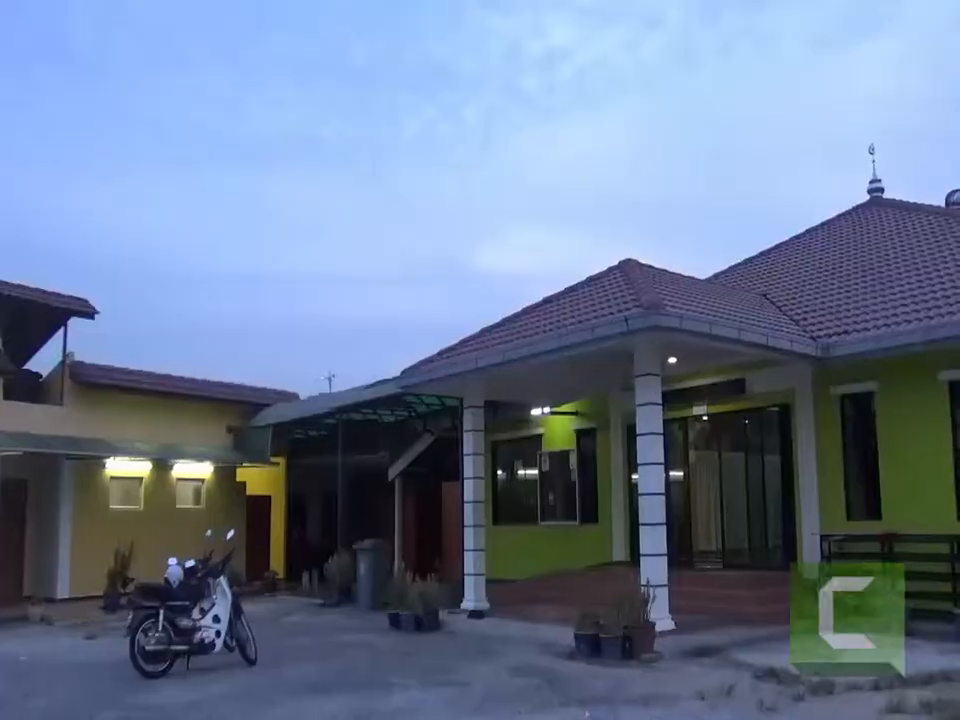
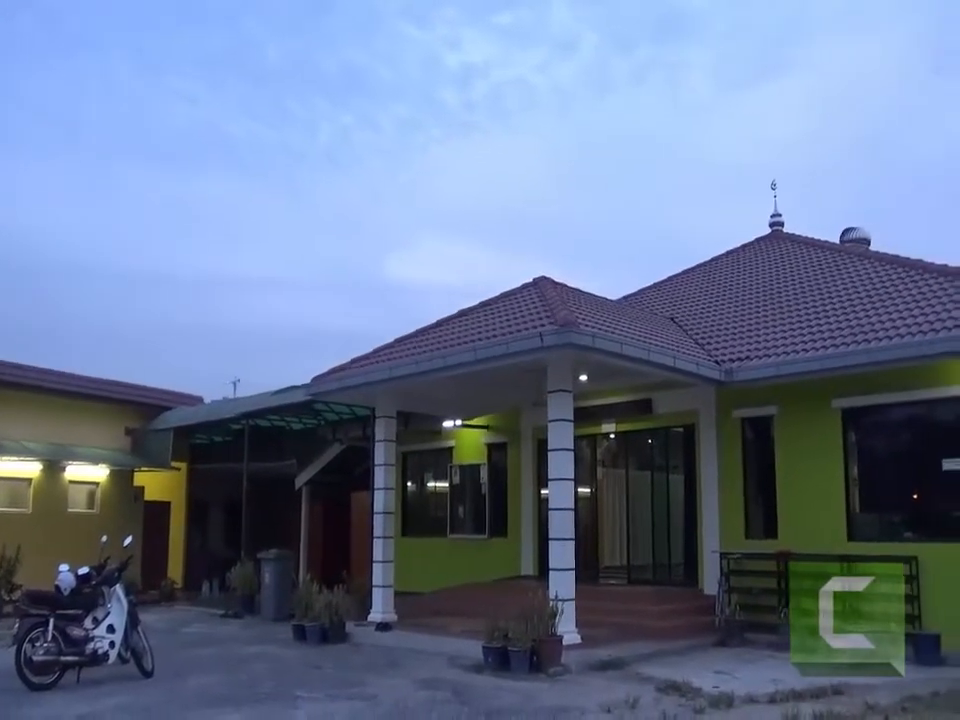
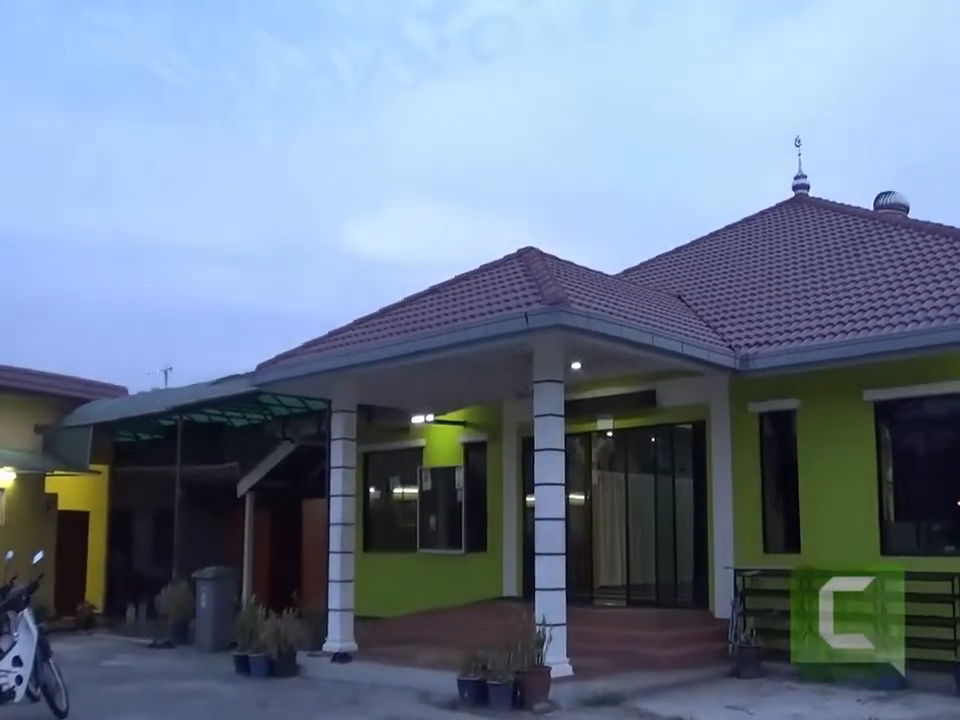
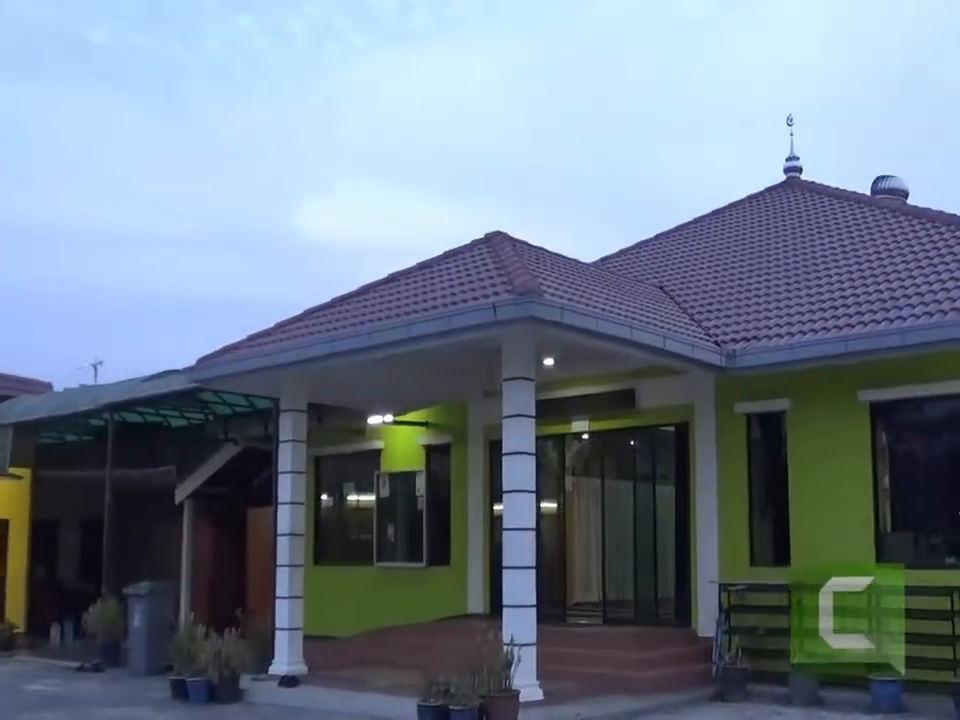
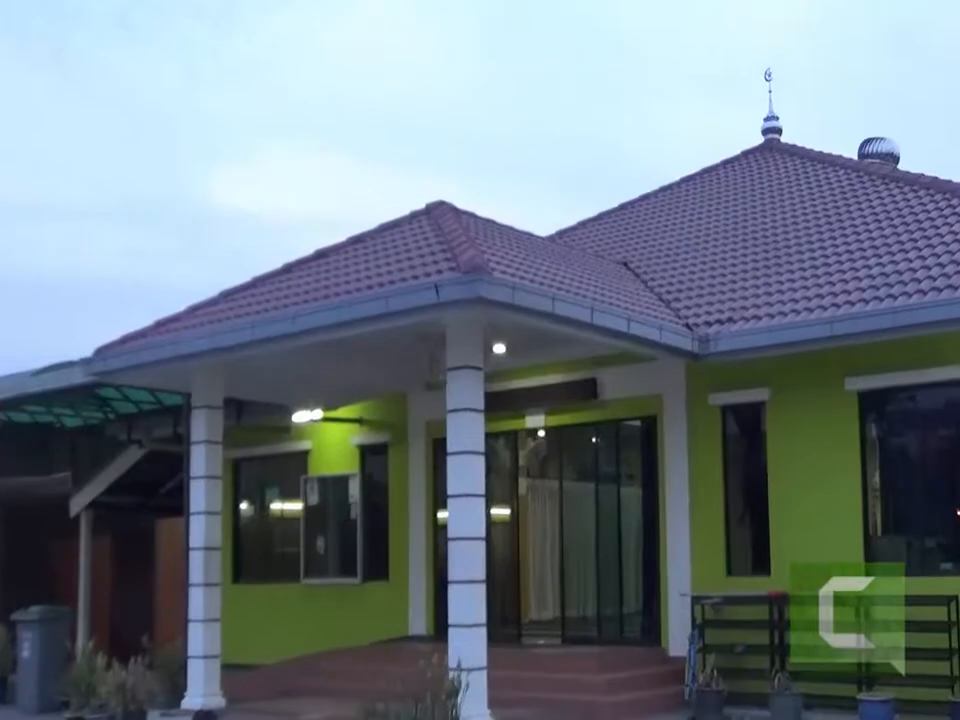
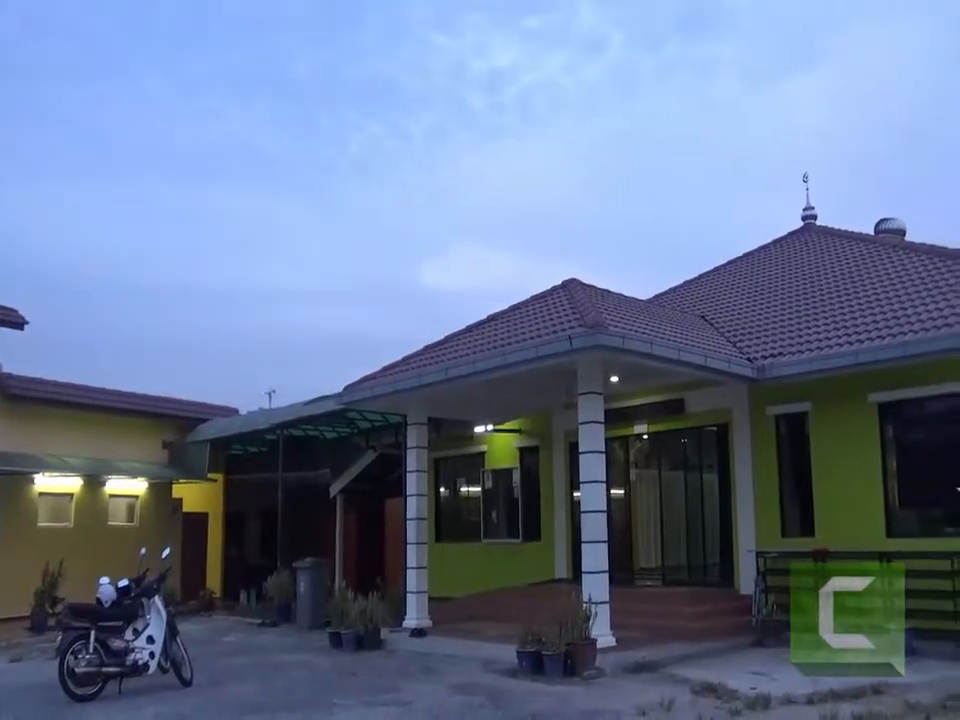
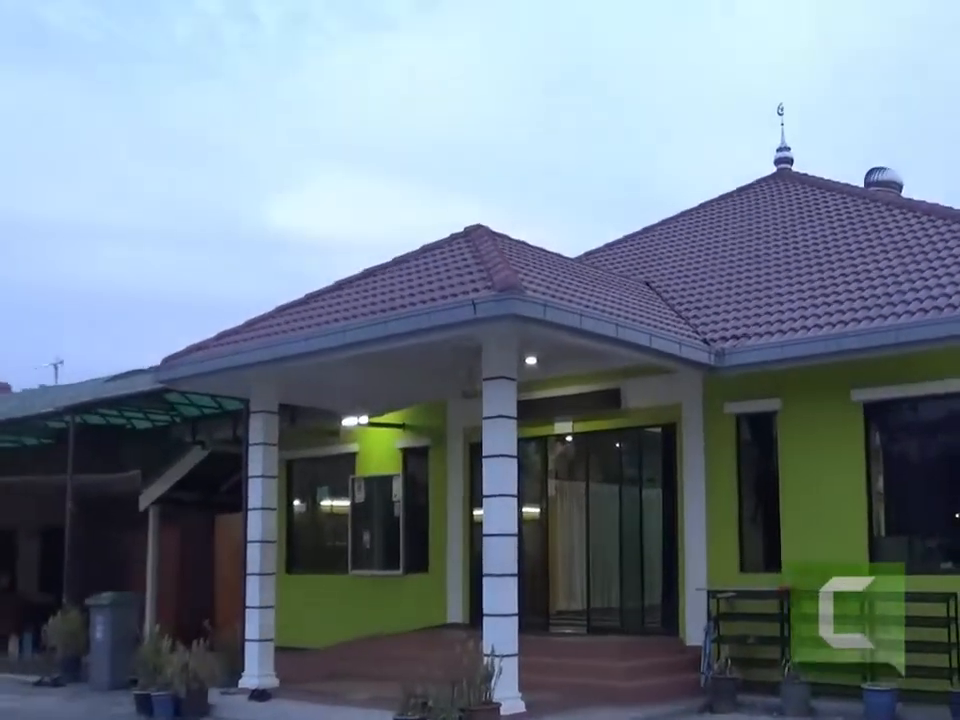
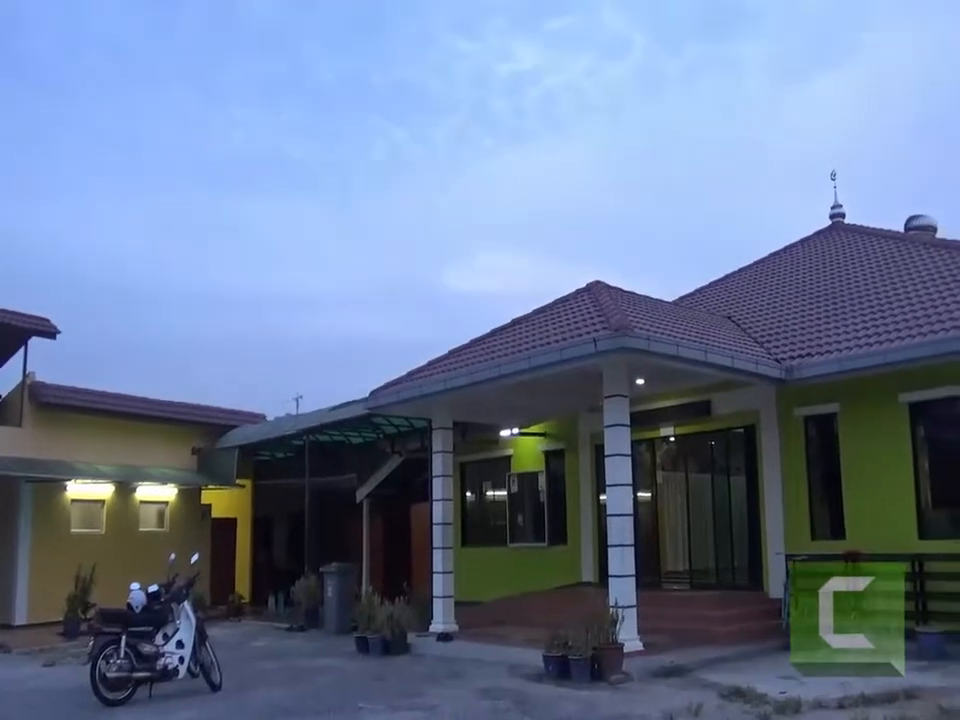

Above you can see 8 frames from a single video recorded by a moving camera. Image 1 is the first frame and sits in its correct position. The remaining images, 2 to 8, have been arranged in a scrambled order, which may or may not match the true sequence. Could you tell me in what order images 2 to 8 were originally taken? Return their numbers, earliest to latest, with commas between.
8, 6, 2, 3, 4, 7, 5
